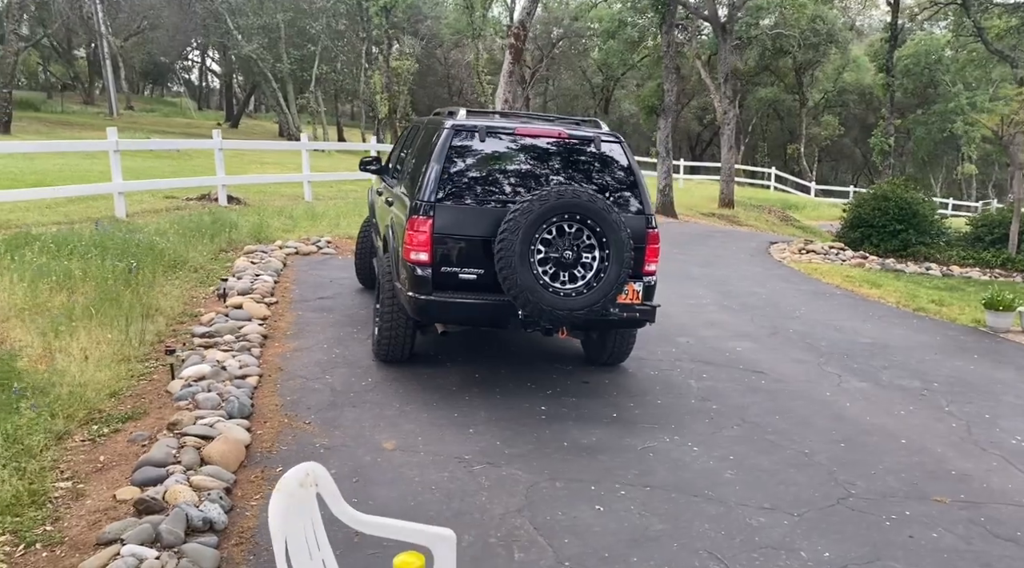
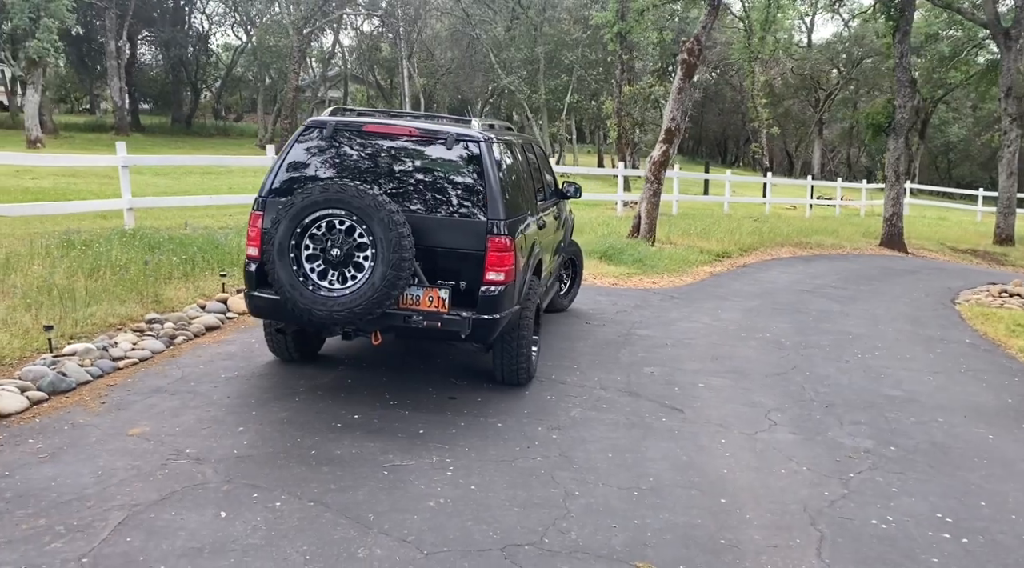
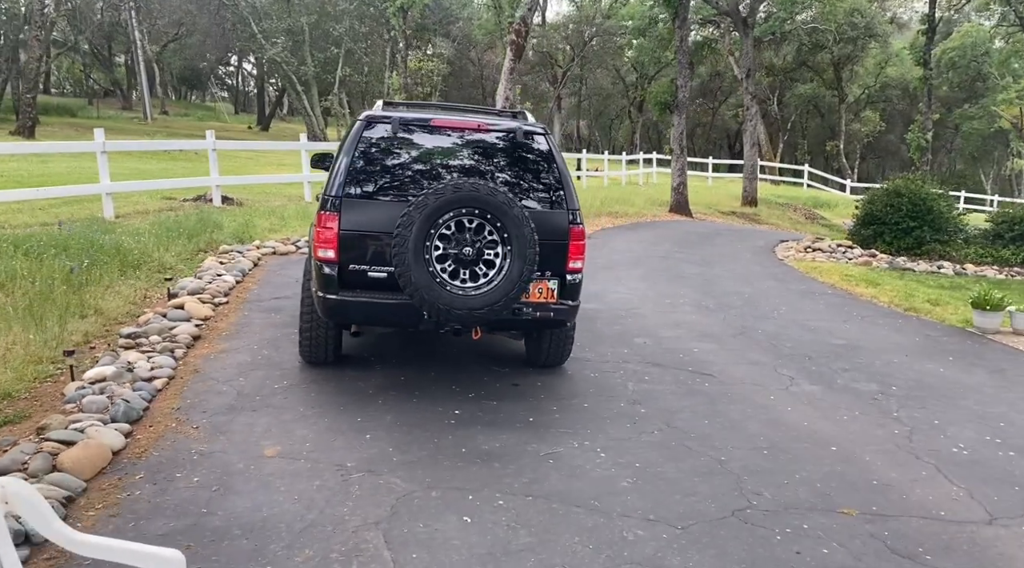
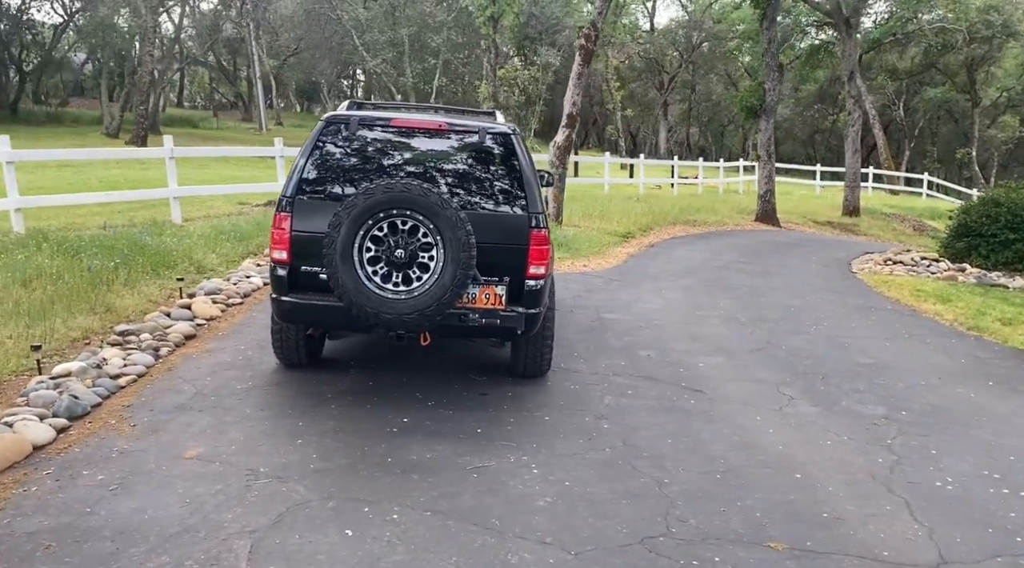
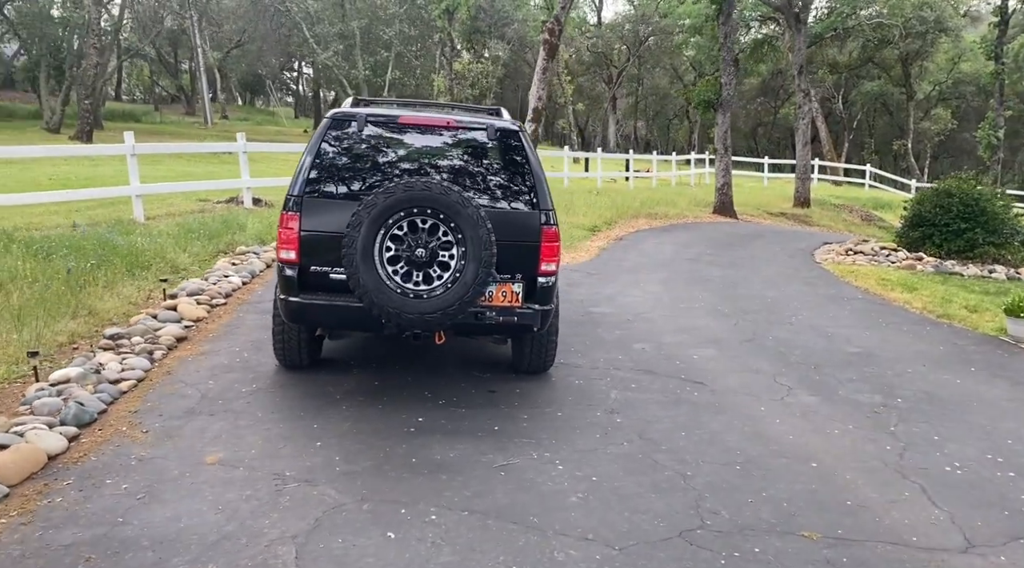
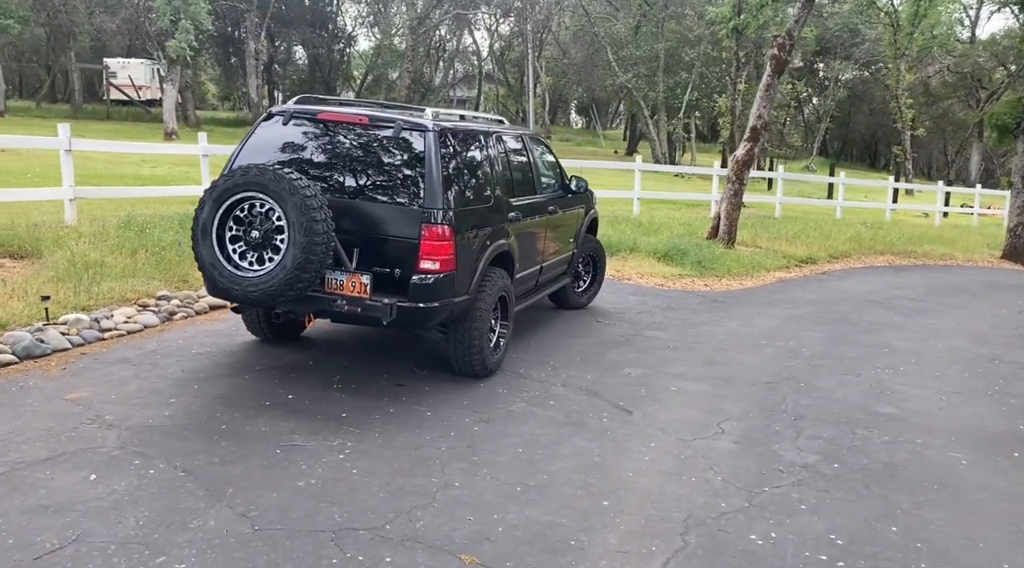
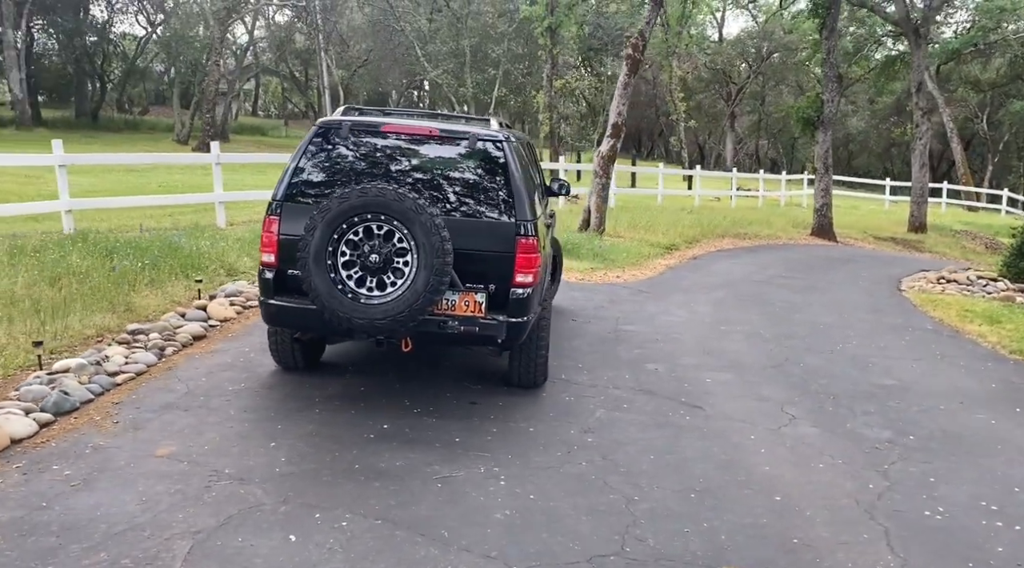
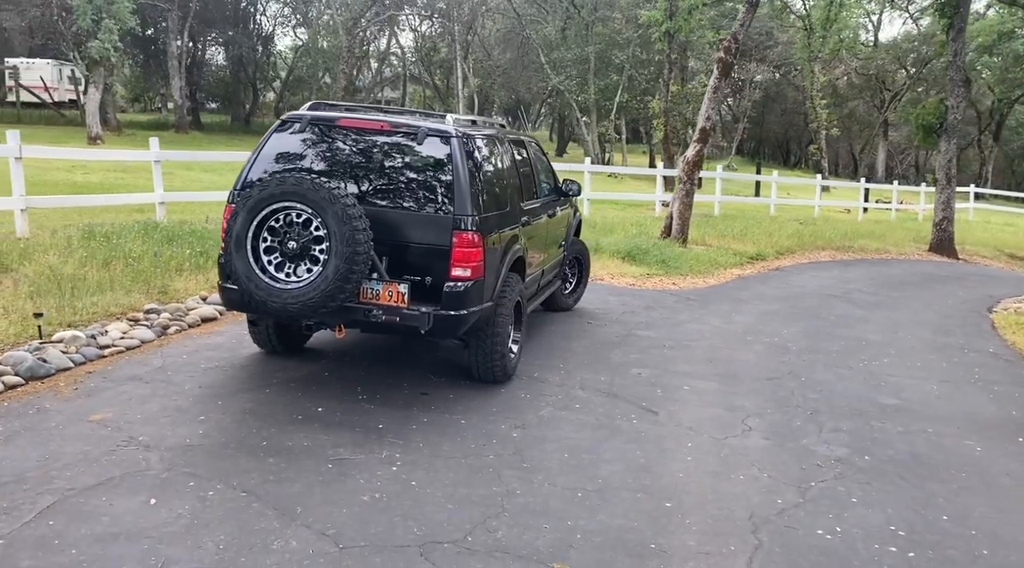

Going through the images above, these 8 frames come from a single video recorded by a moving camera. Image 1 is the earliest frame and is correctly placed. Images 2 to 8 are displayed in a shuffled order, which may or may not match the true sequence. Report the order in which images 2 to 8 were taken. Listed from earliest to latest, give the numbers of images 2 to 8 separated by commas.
3, 5, 4, 7, 2, 8, 6
